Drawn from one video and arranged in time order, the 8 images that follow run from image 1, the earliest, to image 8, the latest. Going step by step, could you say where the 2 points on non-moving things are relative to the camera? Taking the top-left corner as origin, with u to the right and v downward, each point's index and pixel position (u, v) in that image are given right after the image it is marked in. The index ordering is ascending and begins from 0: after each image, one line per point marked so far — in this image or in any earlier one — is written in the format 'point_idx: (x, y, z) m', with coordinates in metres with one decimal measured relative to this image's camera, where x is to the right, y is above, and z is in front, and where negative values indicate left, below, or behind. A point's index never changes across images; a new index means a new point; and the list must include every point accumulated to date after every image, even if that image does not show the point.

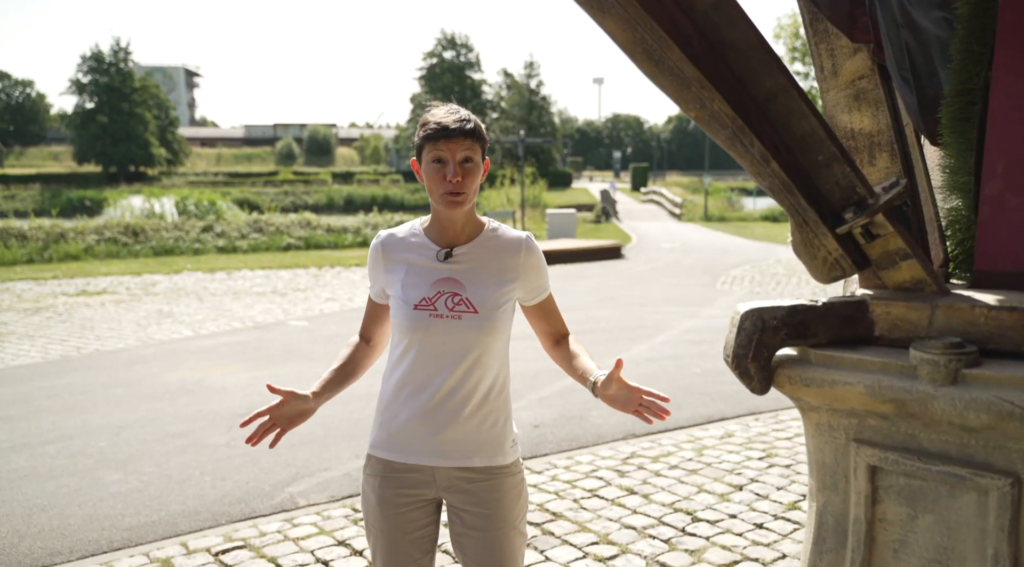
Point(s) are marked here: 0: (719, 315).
0: (+3.6, -0.6, +12.4) m
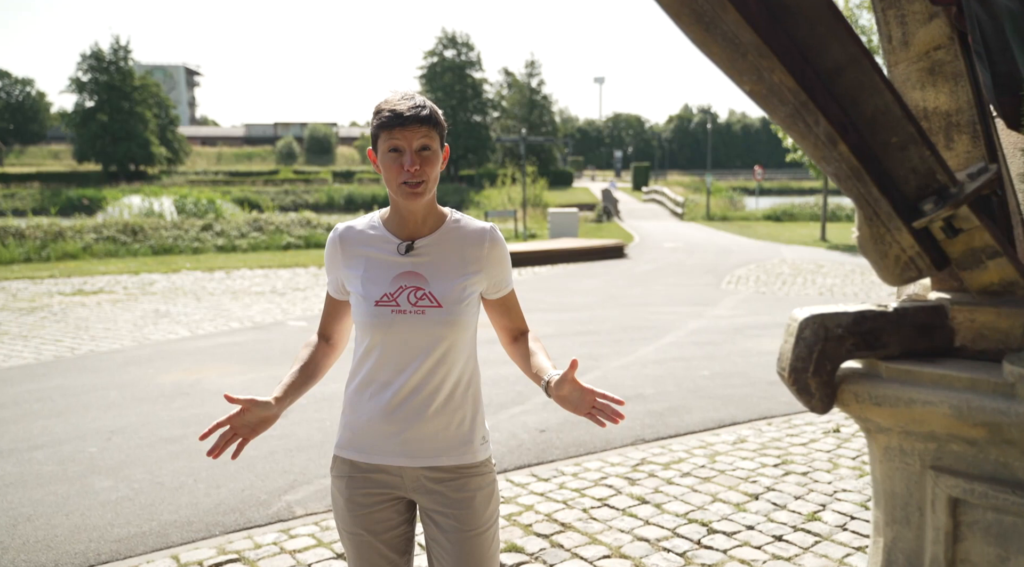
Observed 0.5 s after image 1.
0: (+3.7, -0.6, +12.2) m
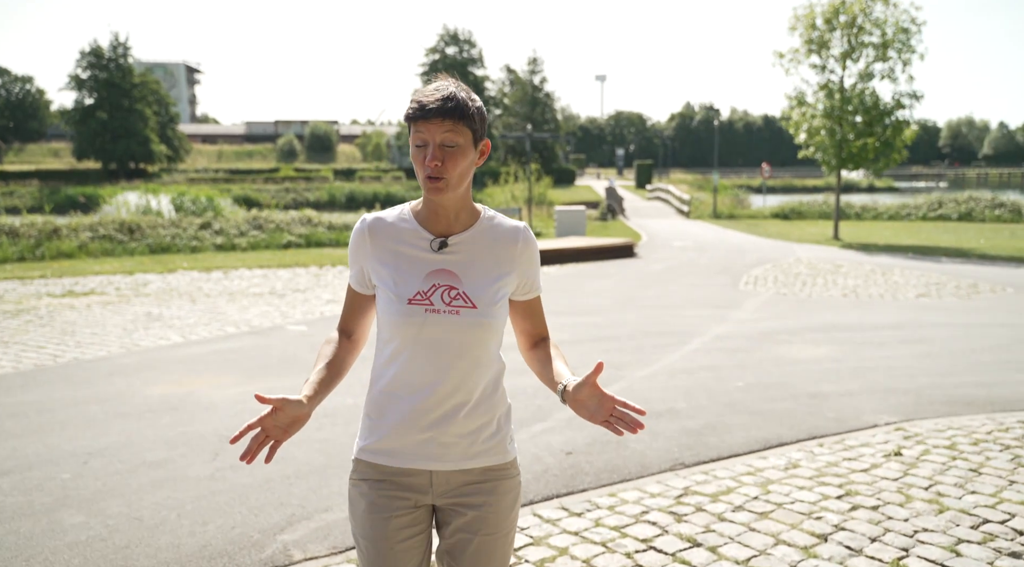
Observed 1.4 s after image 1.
0: (+3.9, -0.6, +11.6) m
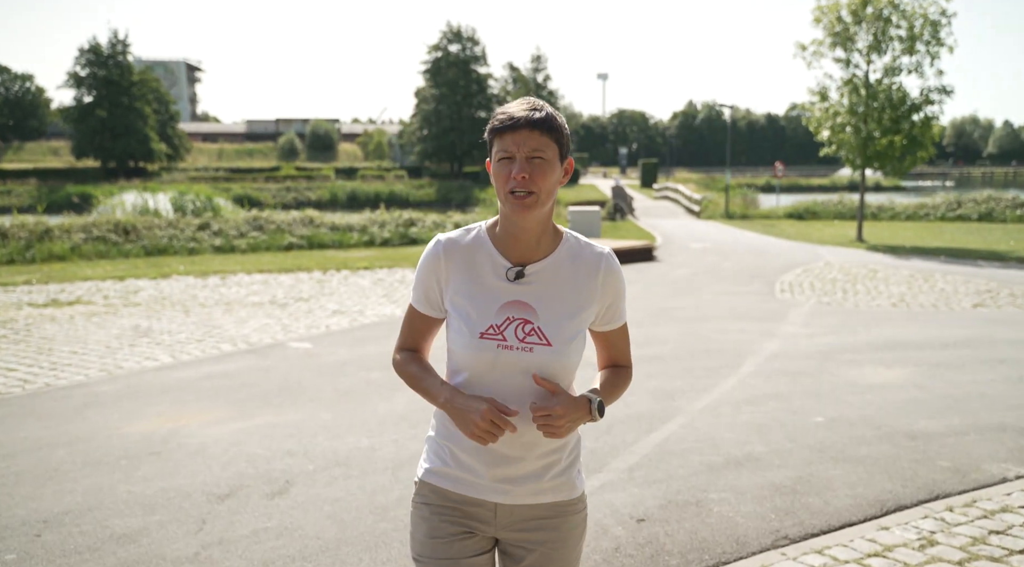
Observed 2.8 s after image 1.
0: (+4.2, -0.7, +10.4) m
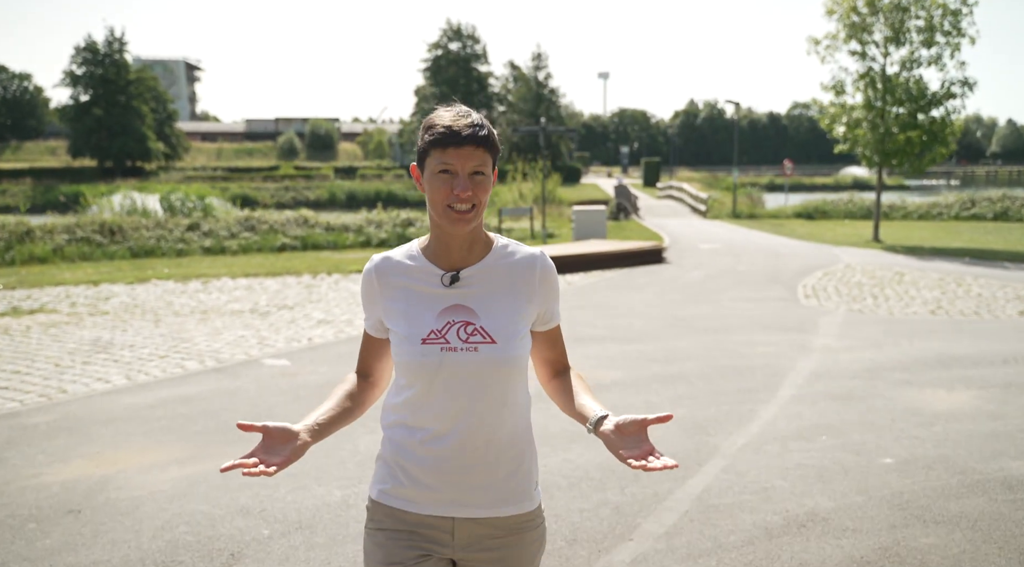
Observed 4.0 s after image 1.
0: (+4.3, -0.8, +9.3) m
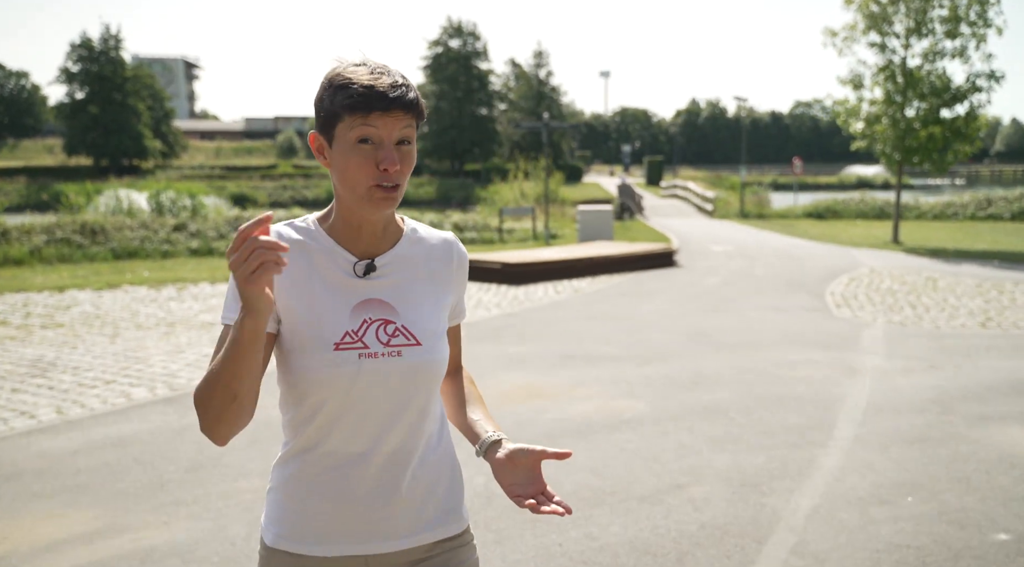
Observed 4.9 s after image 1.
0: (+4.3, -1.0, +8.1) m
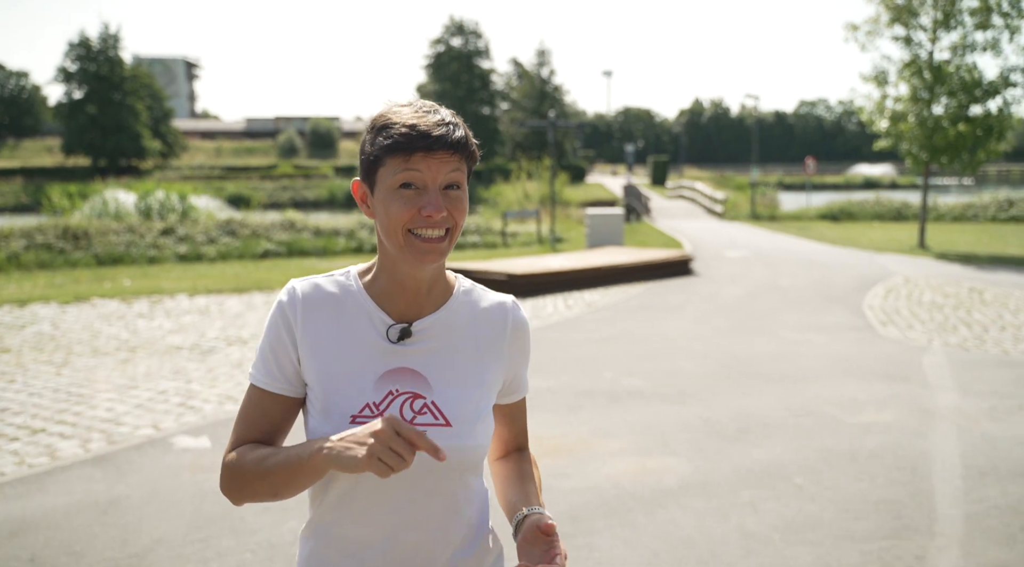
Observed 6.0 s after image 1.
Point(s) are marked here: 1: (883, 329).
0: (+4.4, -1.2, +6.8) m
1: (+5.7, -0.7, +10.9) m
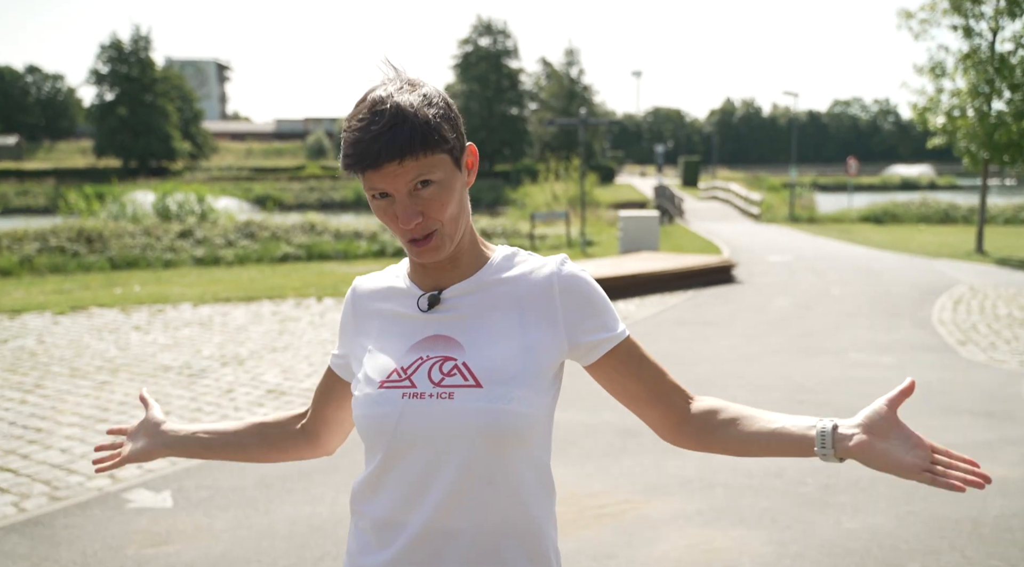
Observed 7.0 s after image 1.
0: (+4.6, -1.4, +5.5) m
1: (+6.1, -0.9, +9.5) m
